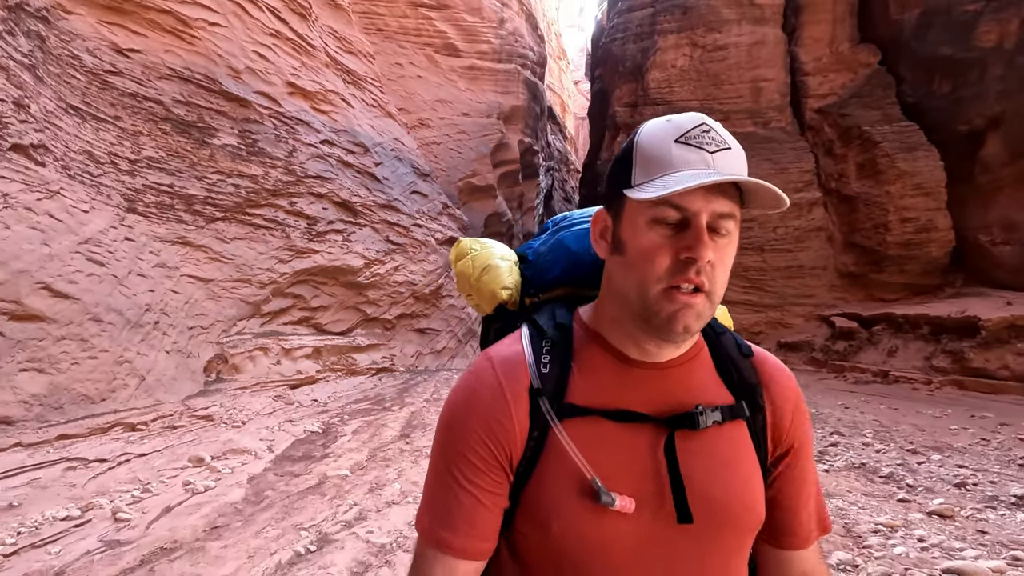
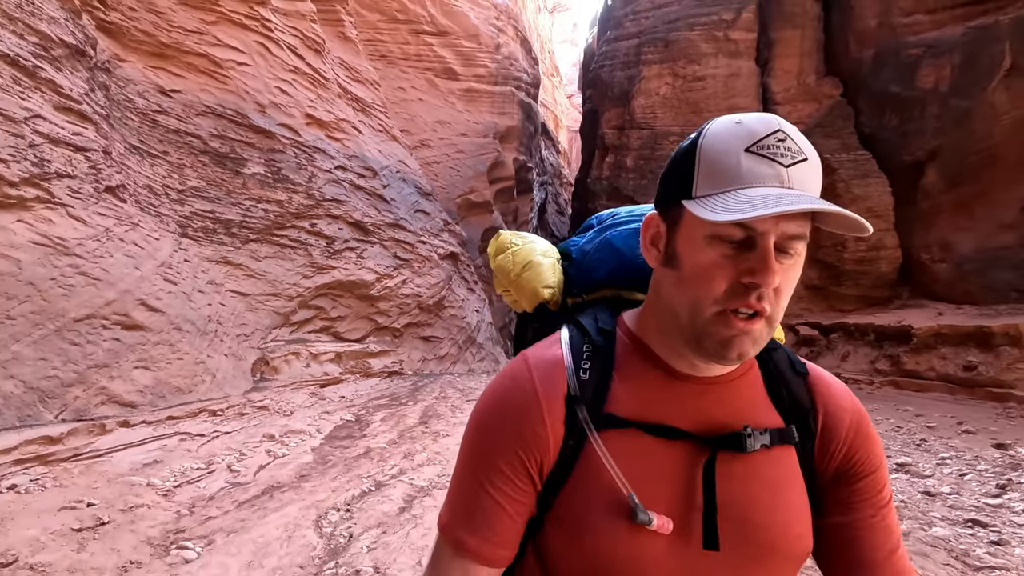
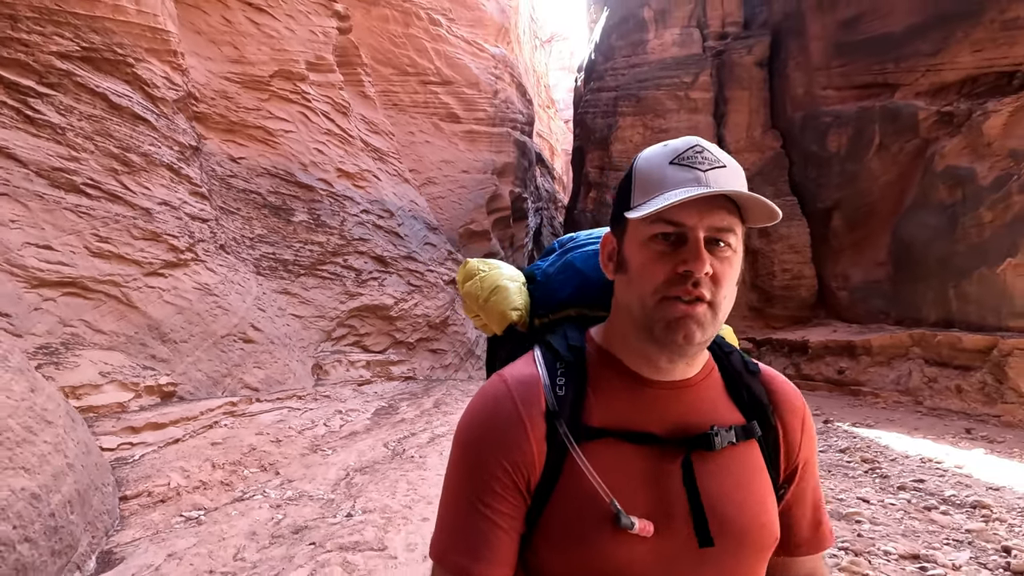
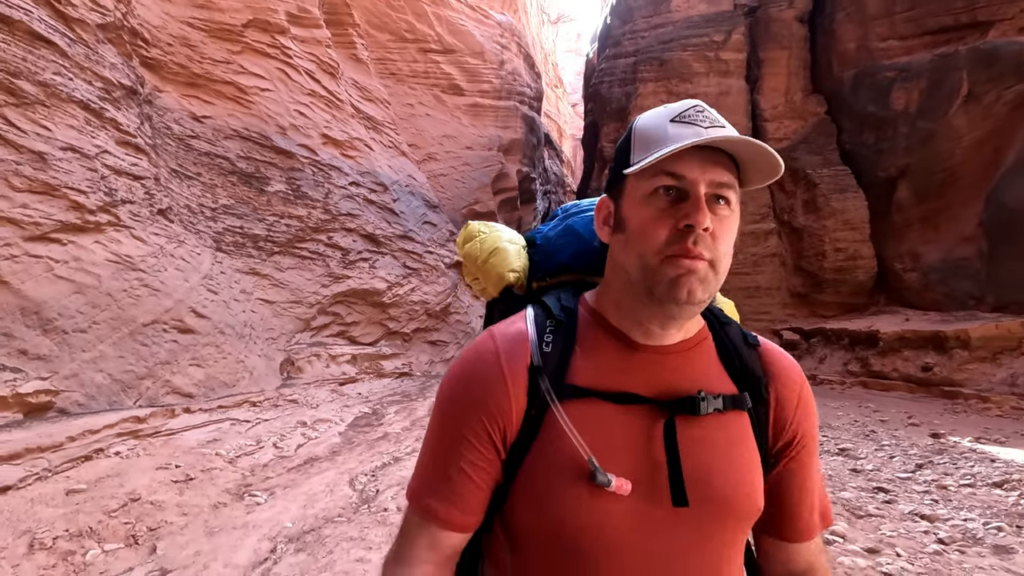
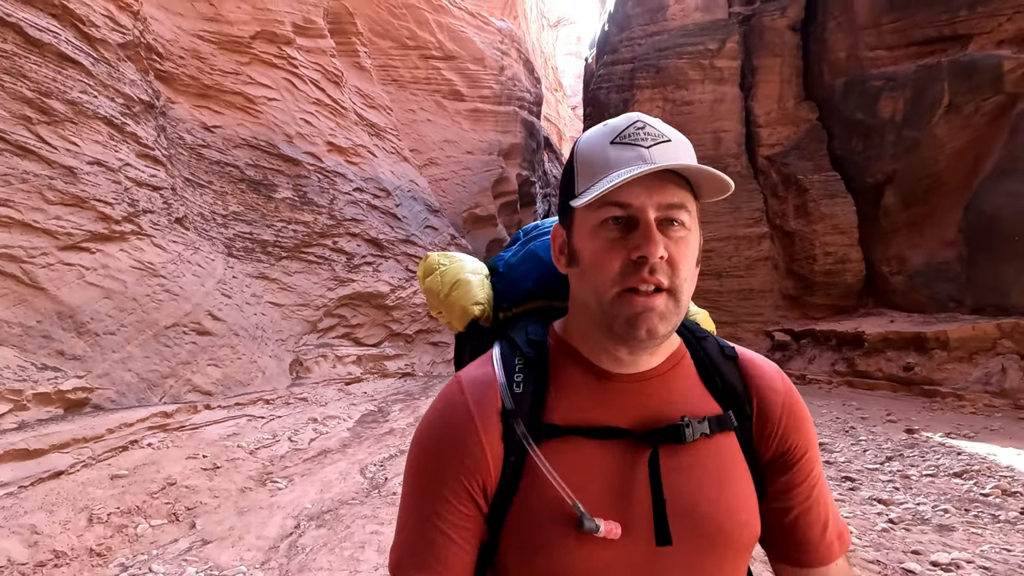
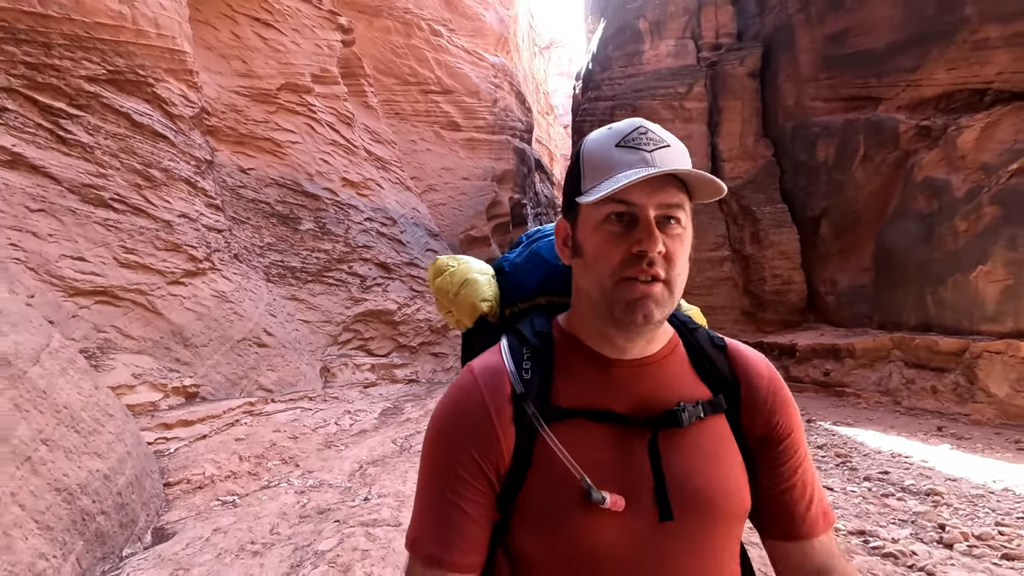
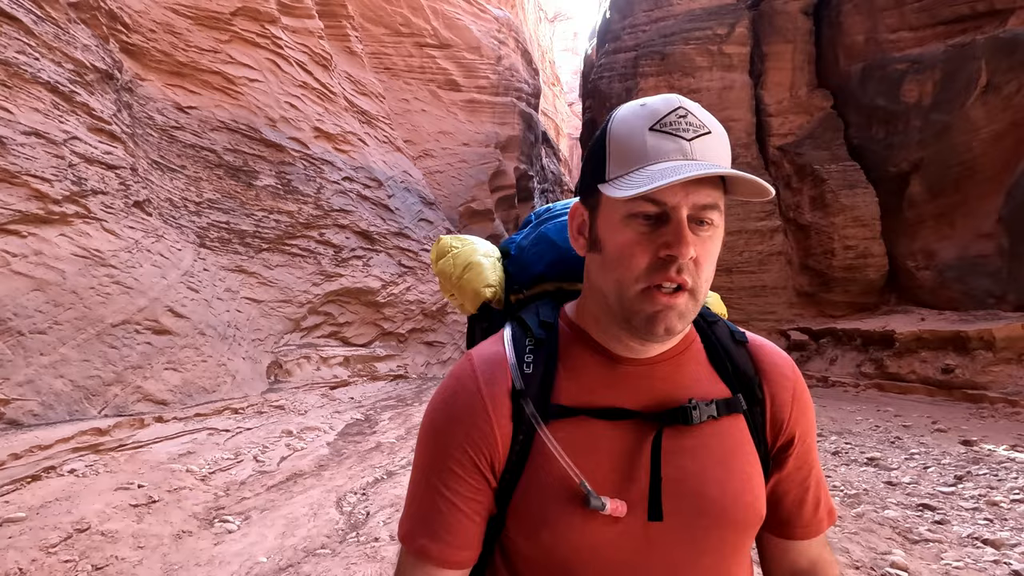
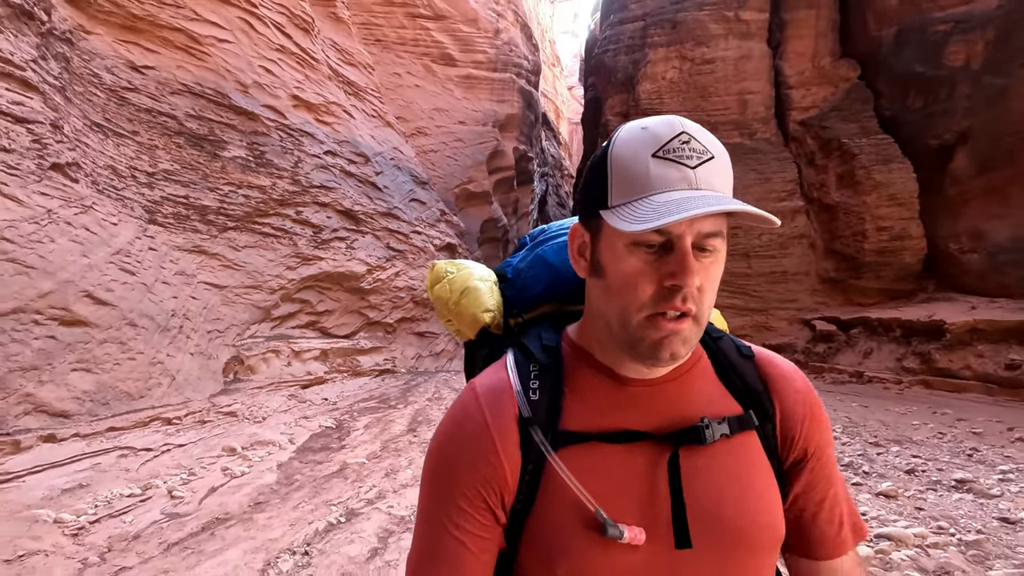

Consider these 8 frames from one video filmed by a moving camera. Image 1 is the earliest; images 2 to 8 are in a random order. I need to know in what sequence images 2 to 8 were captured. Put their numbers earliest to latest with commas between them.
8, 2, 7, 4, 5, 3, 6
